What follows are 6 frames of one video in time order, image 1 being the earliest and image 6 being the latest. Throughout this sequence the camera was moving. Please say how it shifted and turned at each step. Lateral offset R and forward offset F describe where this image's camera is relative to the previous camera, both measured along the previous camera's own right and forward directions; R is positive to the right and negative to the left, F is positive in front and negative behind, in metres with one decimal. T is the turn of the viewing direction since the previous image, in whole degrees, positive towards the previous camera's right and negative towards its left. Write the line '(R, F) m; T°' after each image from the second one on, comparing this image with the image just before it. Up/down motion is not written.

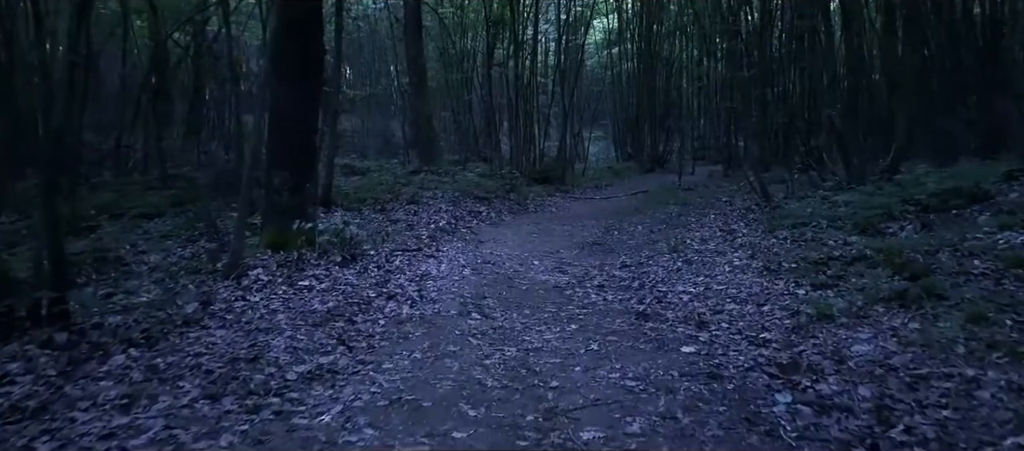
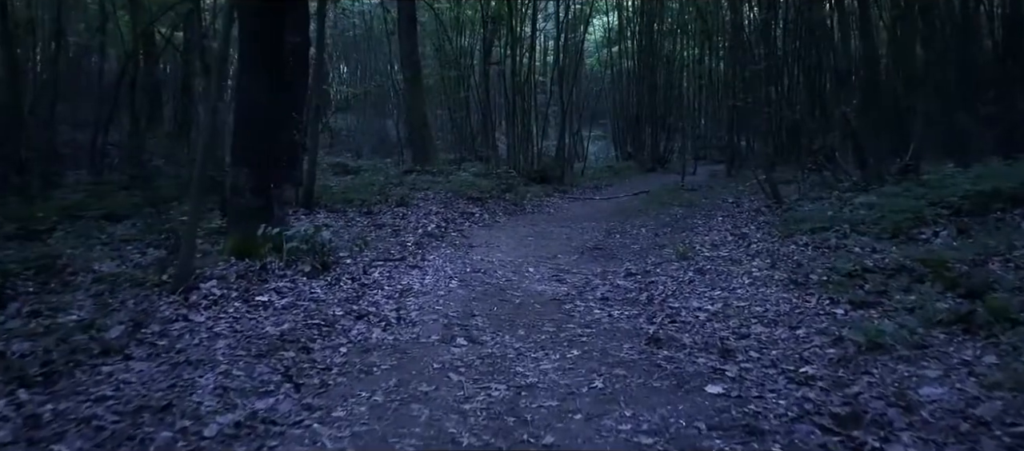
(+0.1, +0.9) m; 0°
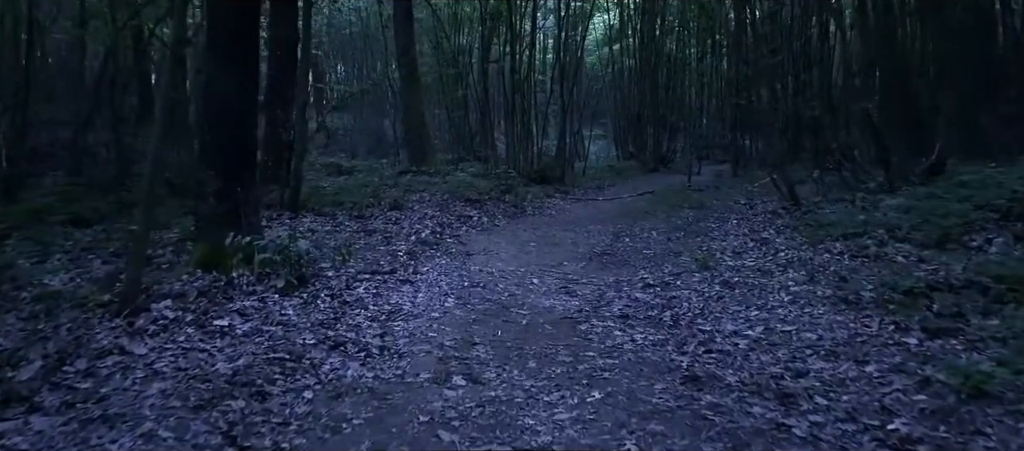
(0.0, +0.9) m; 0°
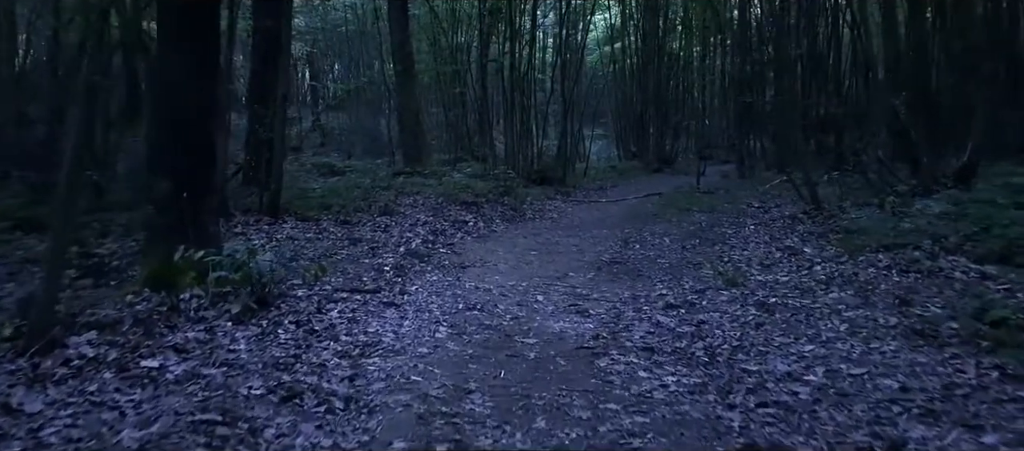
(0.0, +1.0) m; 0°
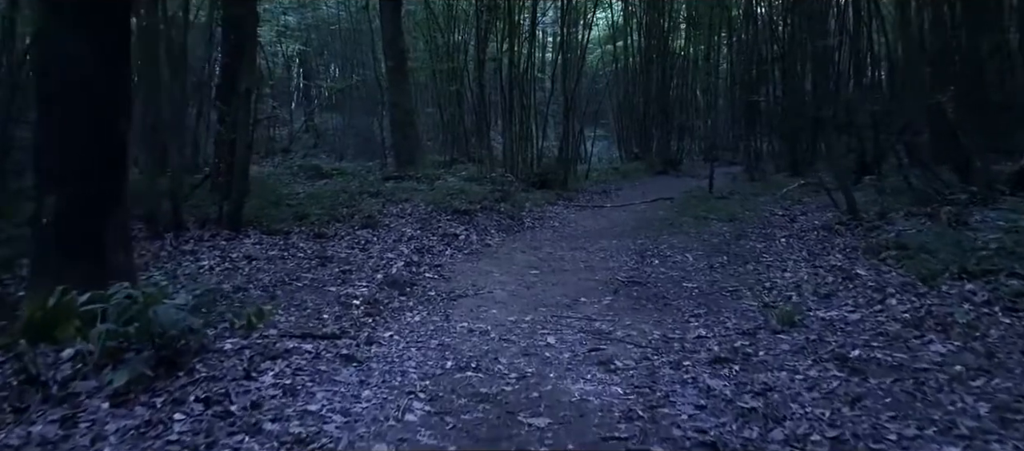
(0.0, +1.5) m; 0°
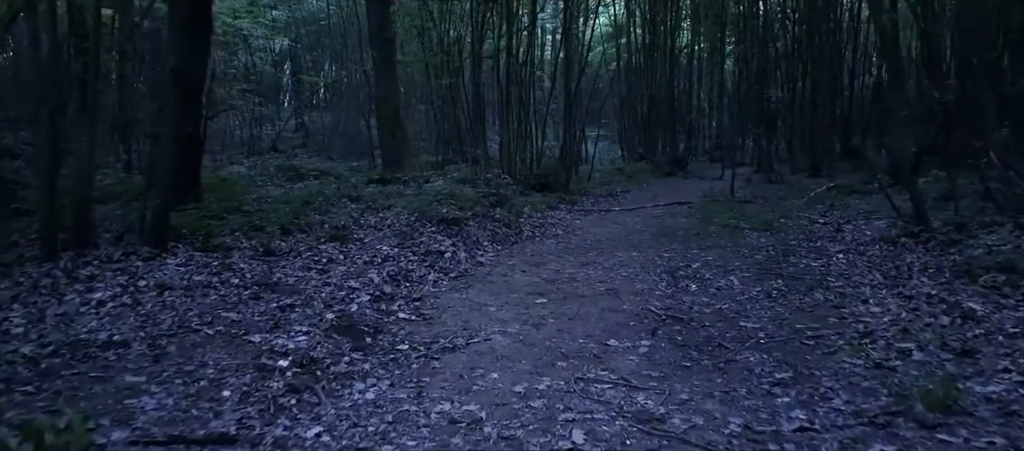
(0.0, +2.0) m; 0°
